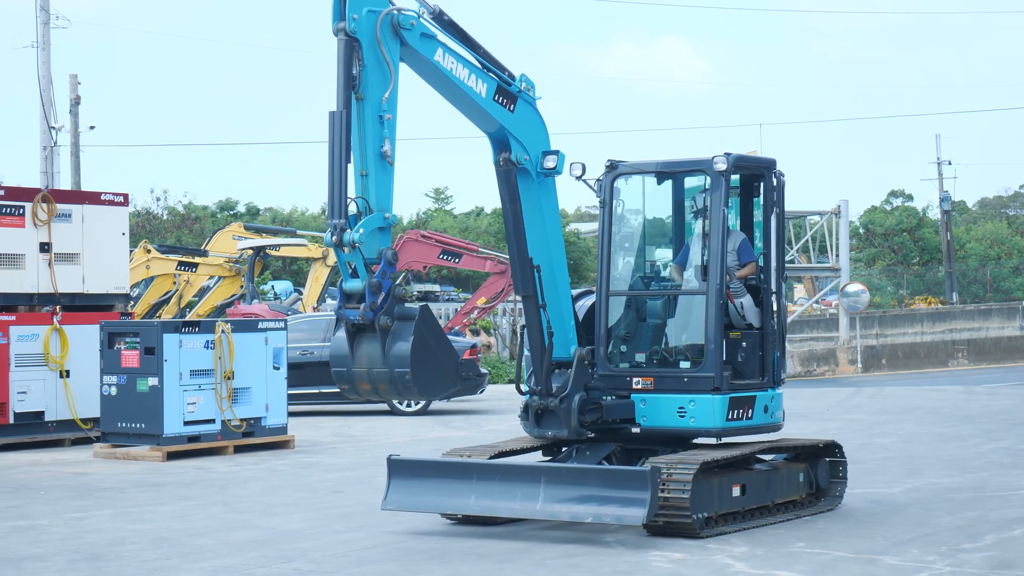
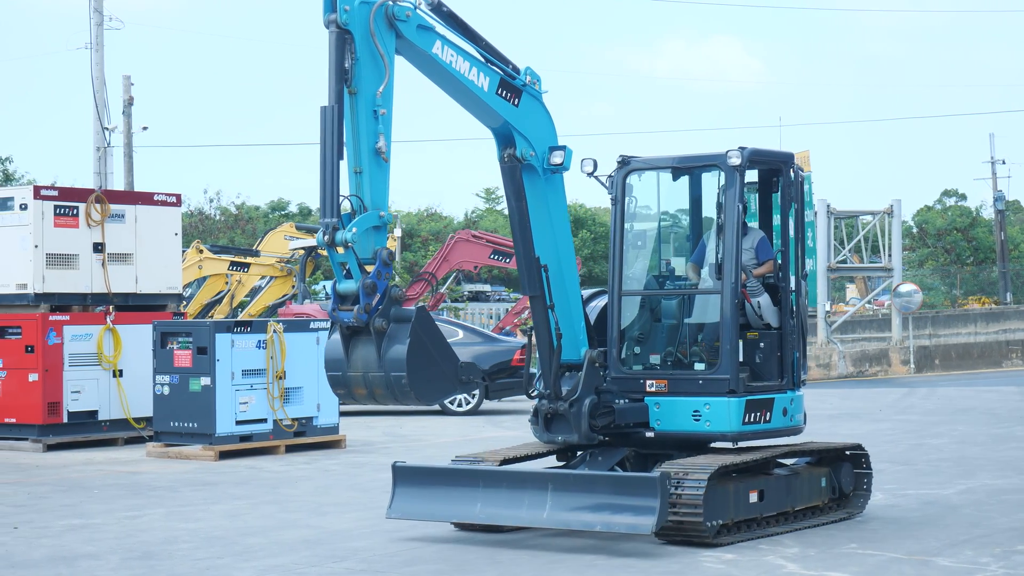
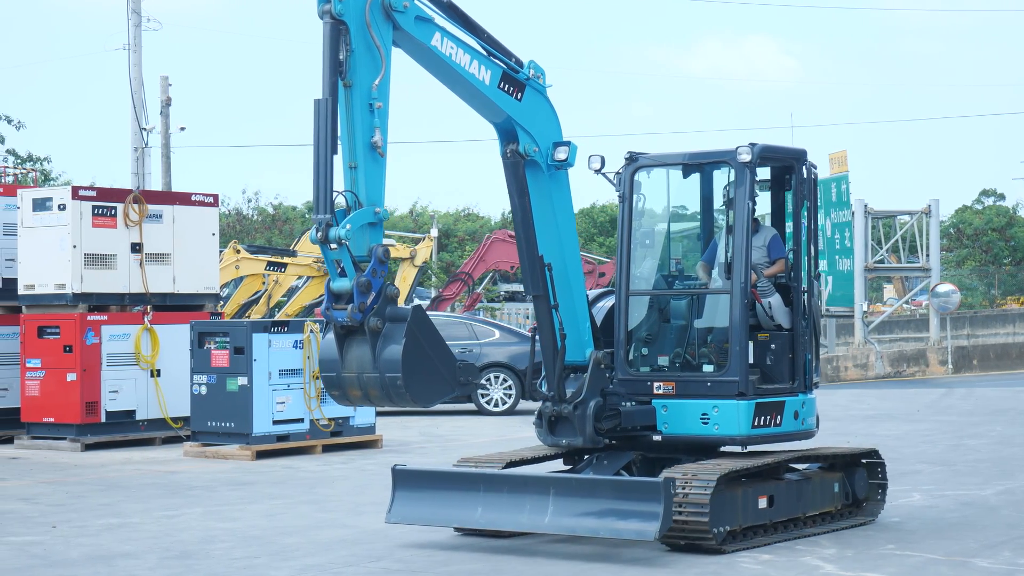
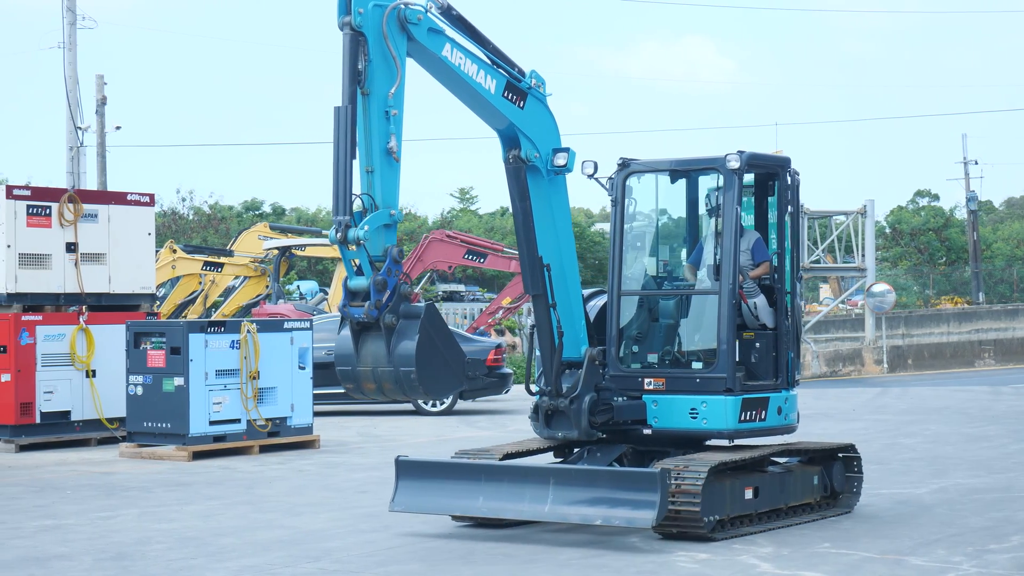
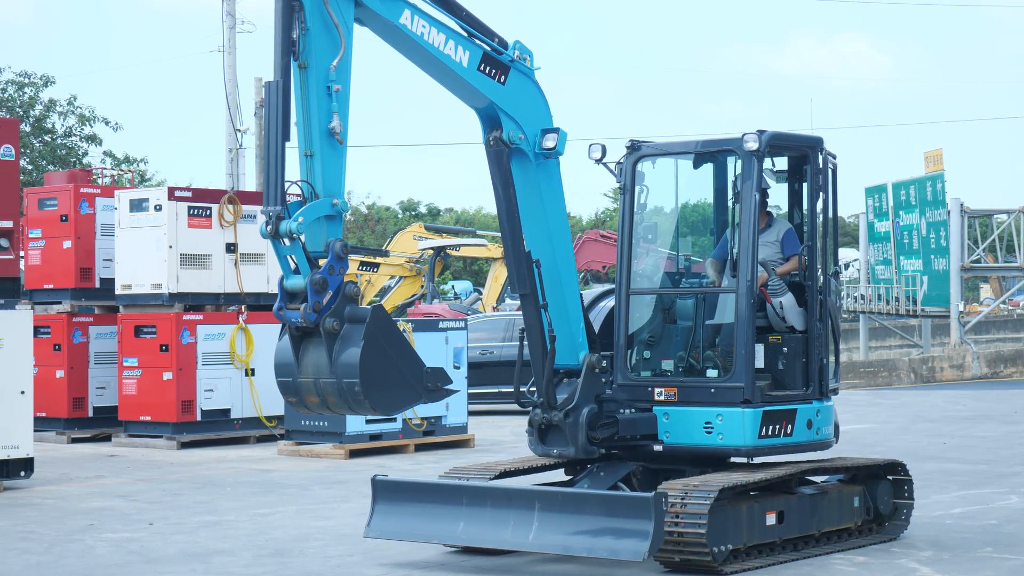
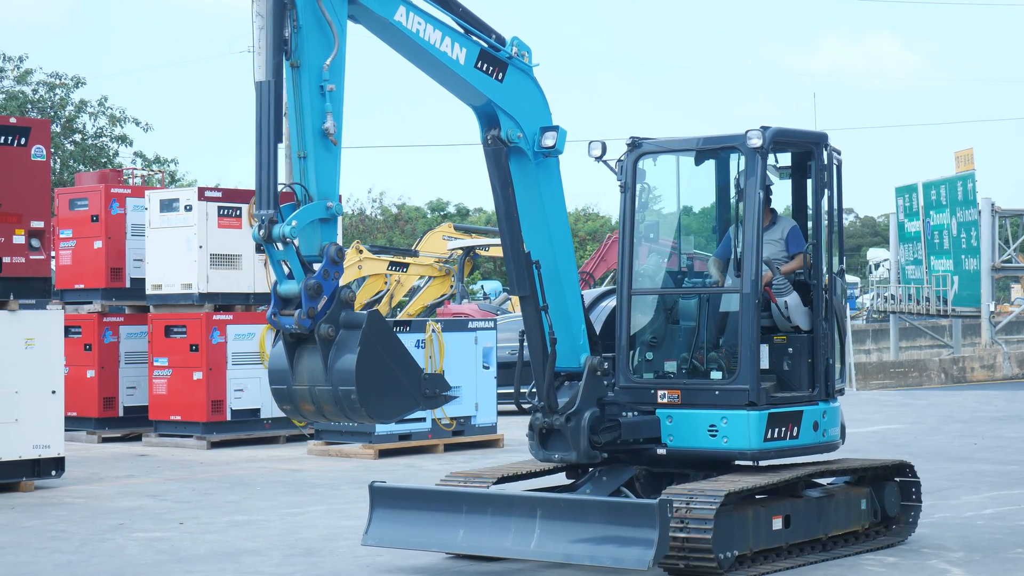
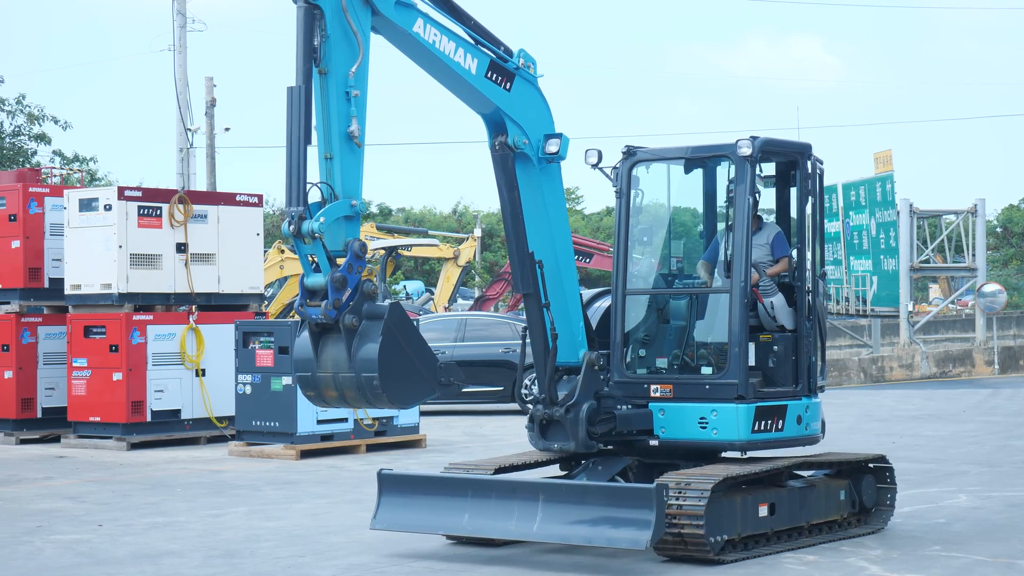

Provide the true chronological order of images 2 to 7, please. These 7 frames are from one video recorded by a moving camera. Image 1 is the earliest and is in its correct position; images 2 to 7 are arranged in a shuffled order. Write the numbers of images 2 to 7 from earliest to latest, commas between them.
4, 2, 3, 7, 5, 6
